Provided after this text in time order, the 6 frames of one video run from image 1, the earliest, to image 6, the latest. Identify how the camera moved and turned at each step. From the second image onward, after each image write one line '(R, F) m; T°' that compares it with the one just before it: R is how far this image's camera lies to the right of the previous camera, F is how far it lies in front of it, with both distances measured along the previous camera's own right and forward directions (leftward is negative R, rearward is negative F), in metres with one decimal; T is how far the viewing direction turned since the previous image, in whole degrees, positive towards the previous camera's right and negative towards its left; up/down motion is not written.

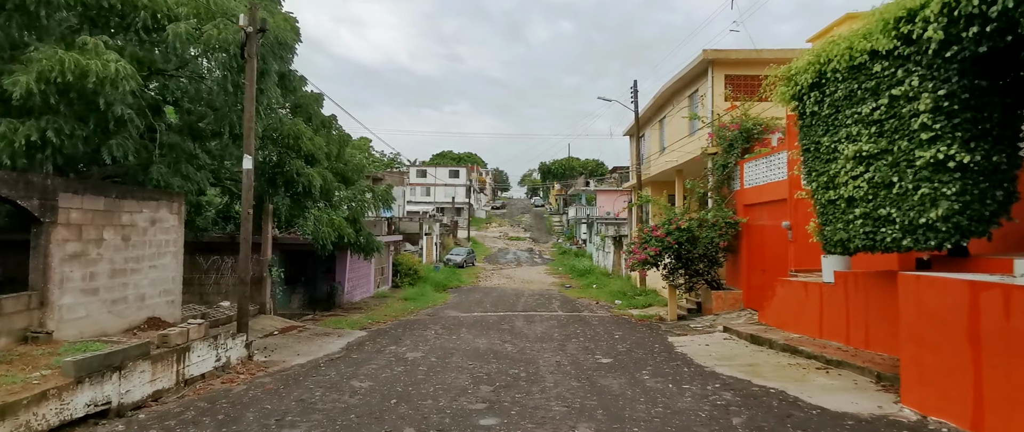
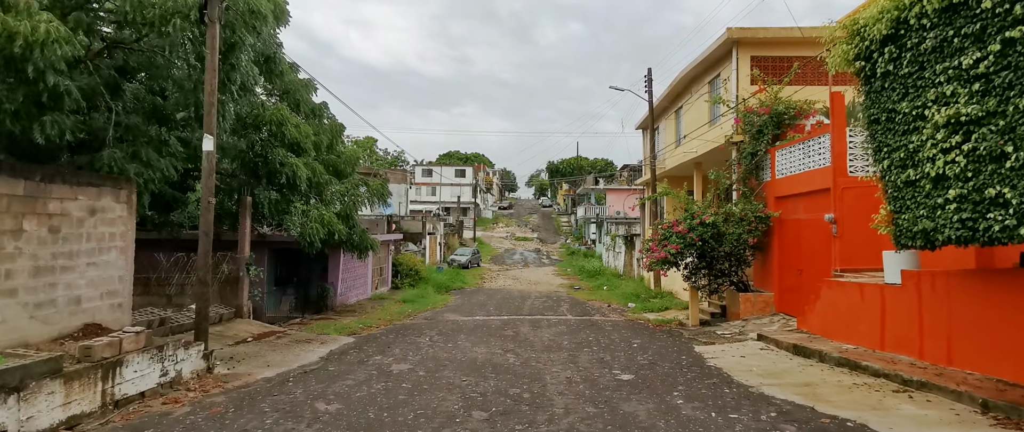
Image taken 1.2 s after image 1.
(+0.1, +1.2) m; -1°
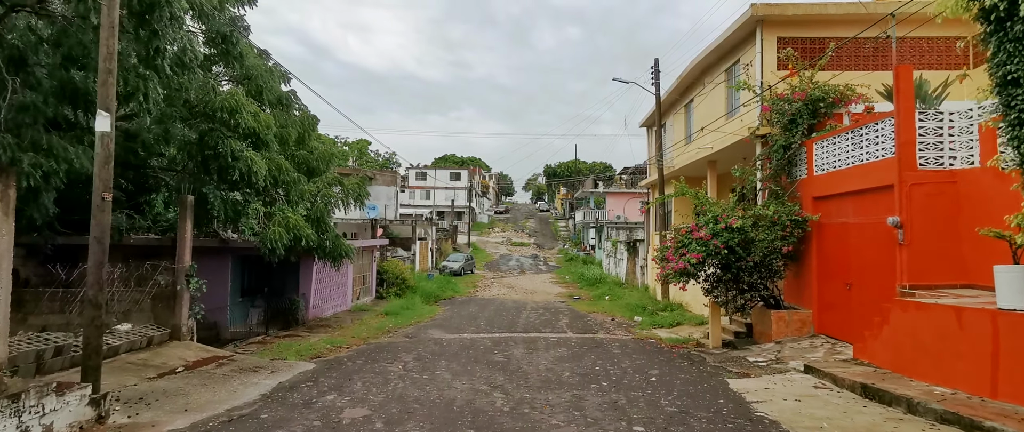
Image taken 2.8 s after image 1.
(+0.1, +1.7) m; 0°
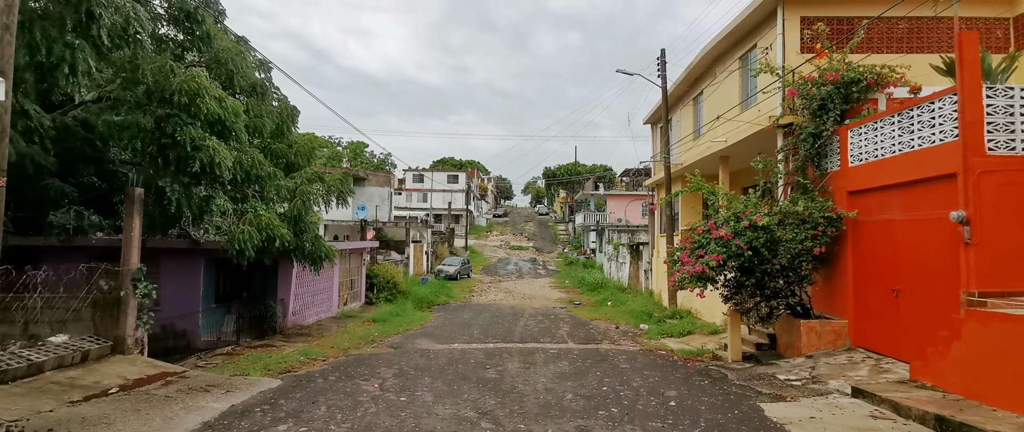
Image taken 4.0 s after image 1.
(+0.1, +1.1) m; 0°
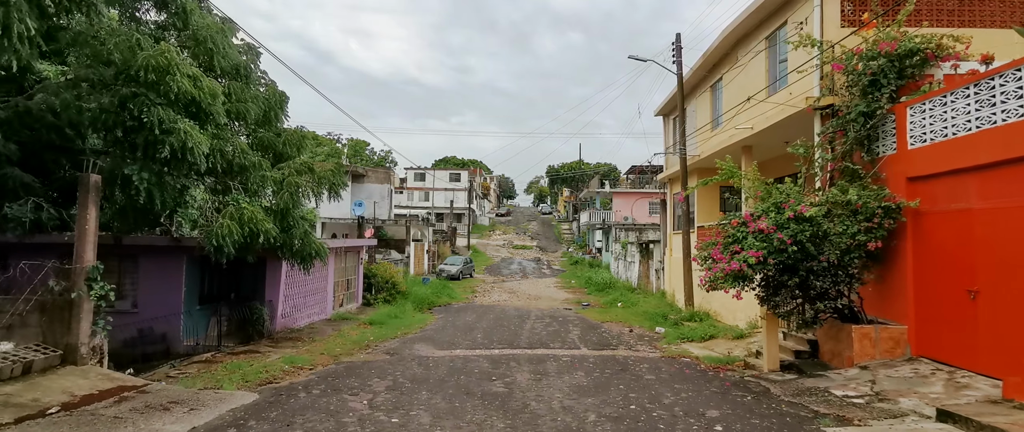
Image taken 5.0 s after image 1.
(-0.1, +1.0) m; 0°
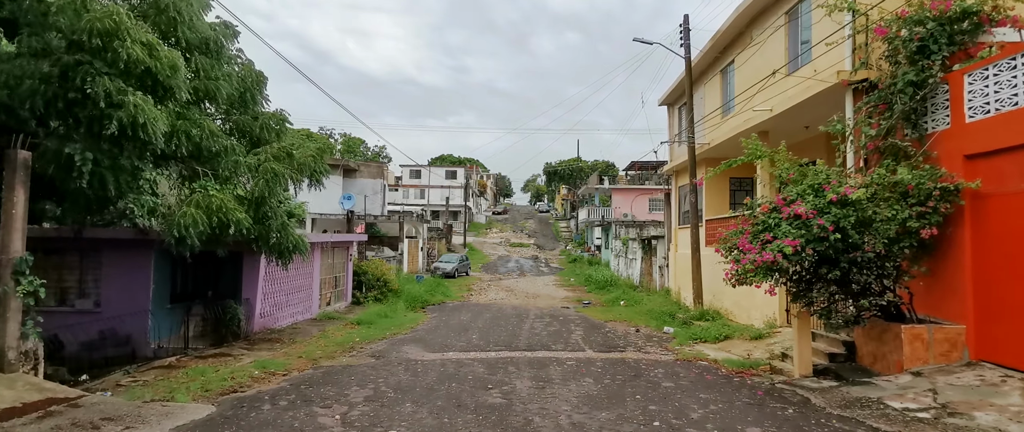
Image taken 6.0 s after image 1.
(0.0, +1.0) m; 0°
